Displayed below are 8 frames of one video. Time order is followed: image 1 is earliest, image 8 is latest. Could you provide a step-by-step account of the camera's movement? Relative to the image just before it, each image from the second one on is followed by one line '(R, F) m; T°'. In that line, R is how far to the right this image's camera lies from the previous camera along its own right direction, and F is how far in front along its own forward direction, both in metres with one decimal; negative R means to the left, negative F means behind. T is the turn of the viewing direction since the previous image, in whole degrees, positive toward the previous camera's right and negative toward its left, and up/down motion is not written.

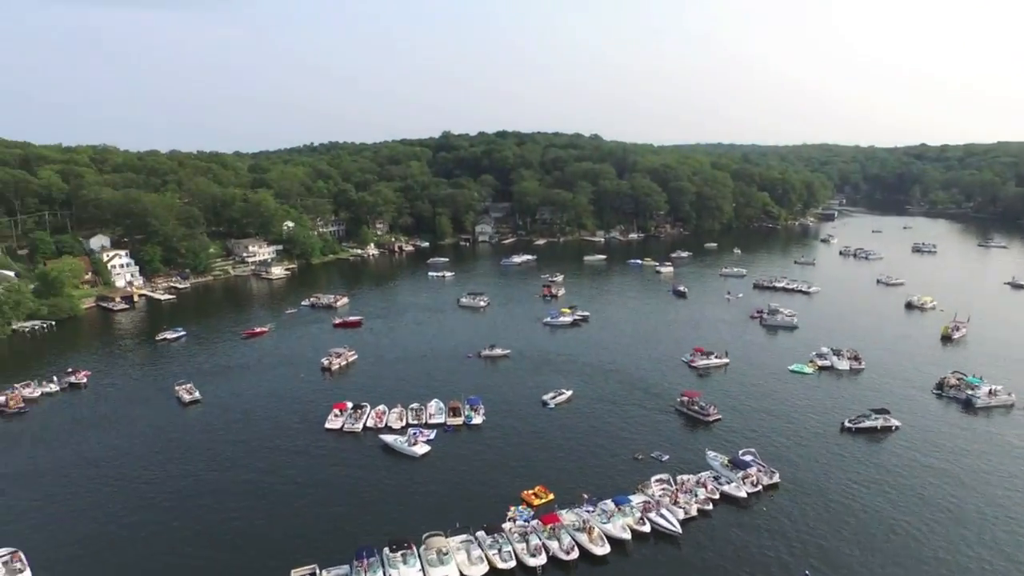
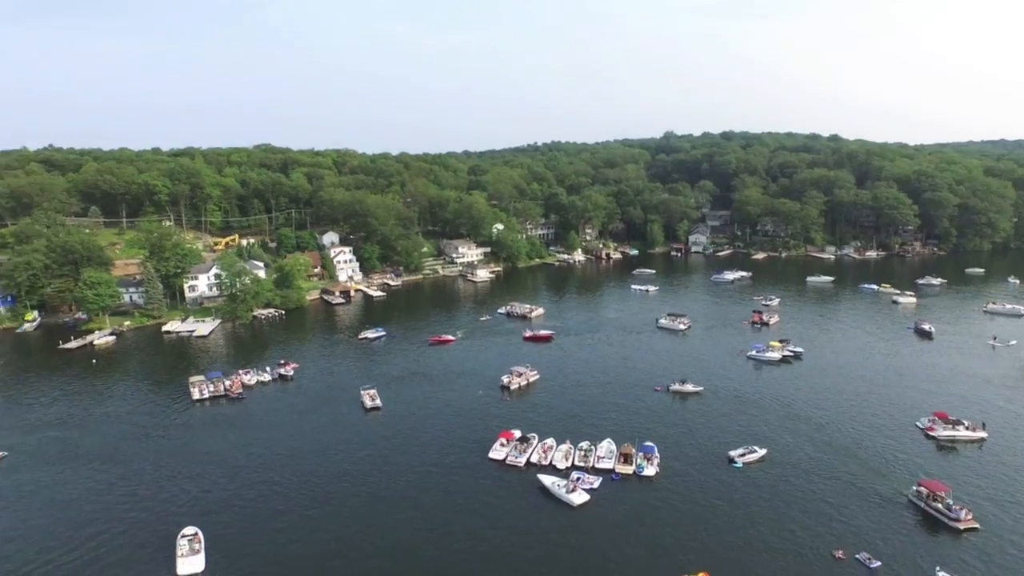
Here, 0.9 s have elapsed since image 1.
(+1.0, +2.4) m; -18°
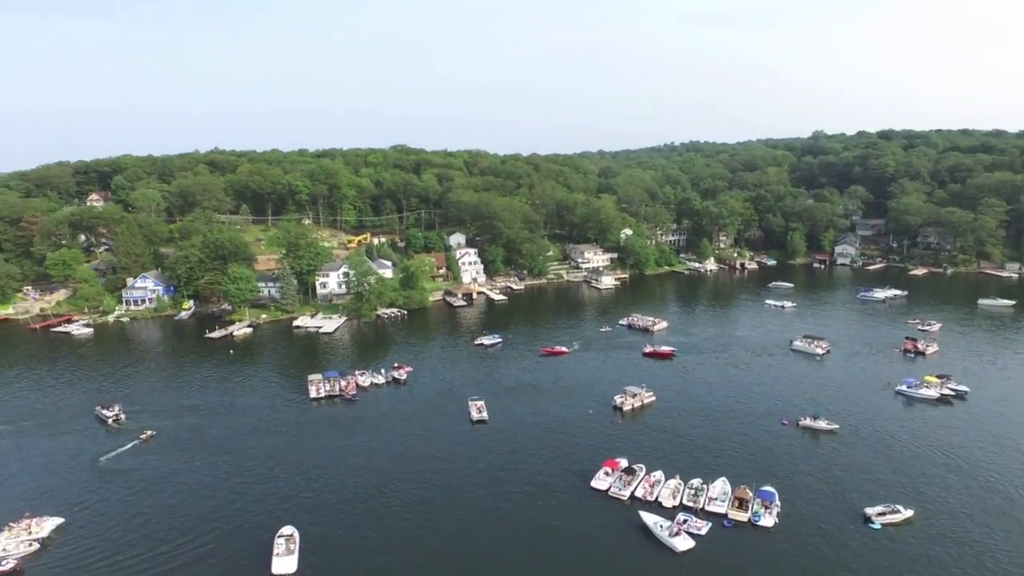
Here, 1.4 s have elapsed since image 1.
(+0.7, +1.4) m; -11°
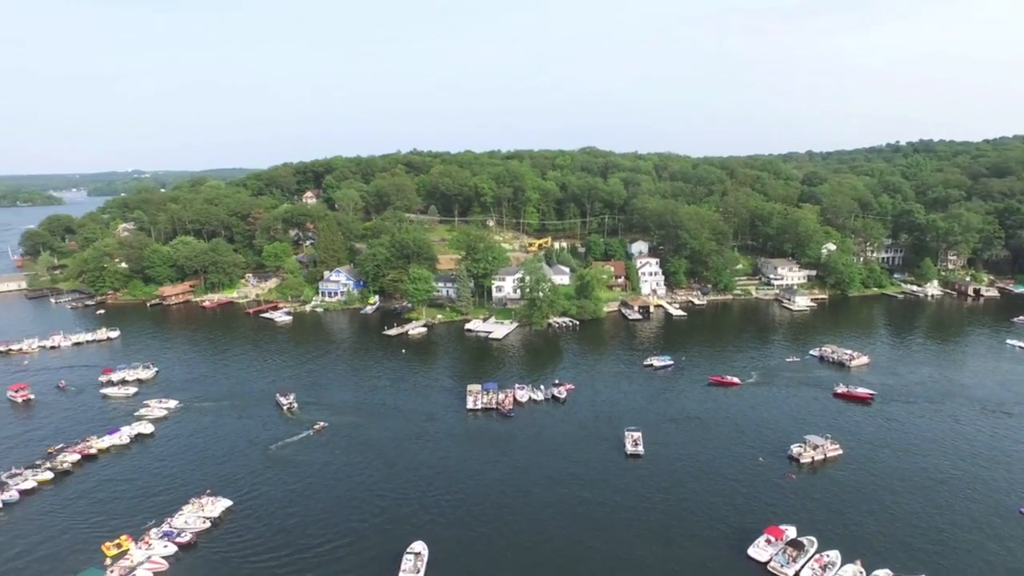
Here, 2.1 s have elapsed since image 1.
(+1.0, +2.1) m; -15°
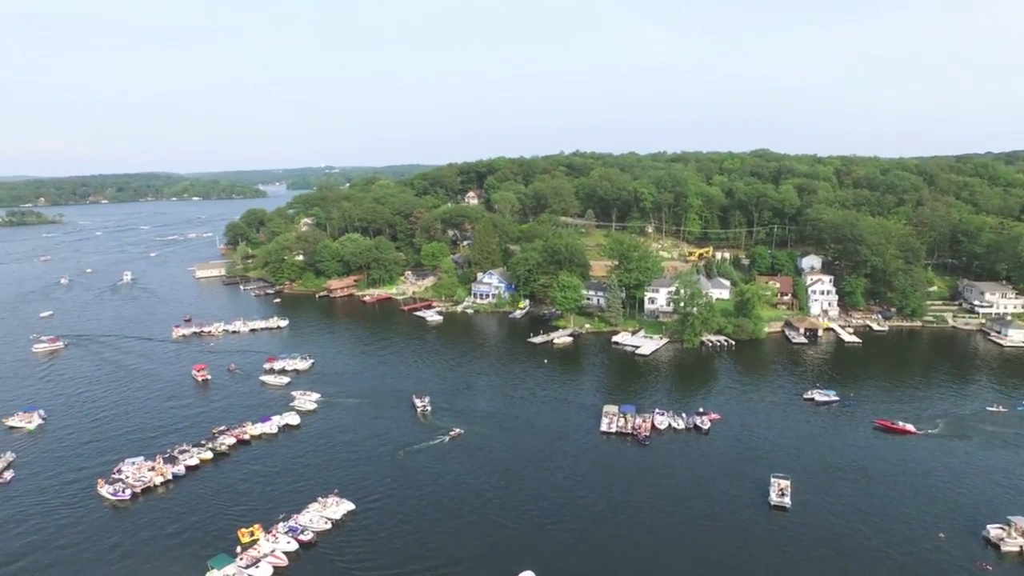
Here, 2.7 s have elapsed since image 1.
(+1.1, +2.0) m; -13°
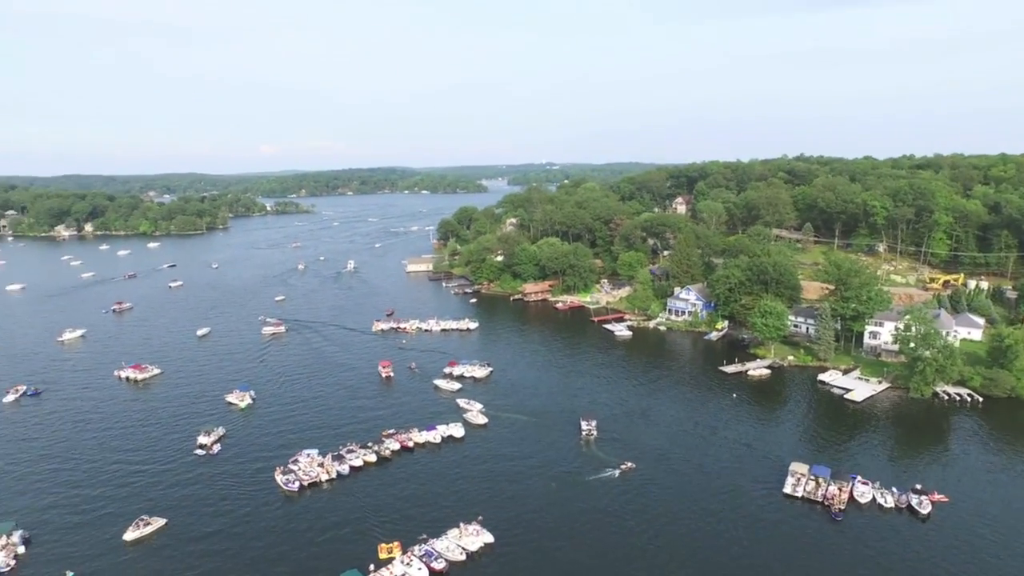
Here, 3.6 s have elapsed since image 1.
(+1.7, +2.9) m; -17°
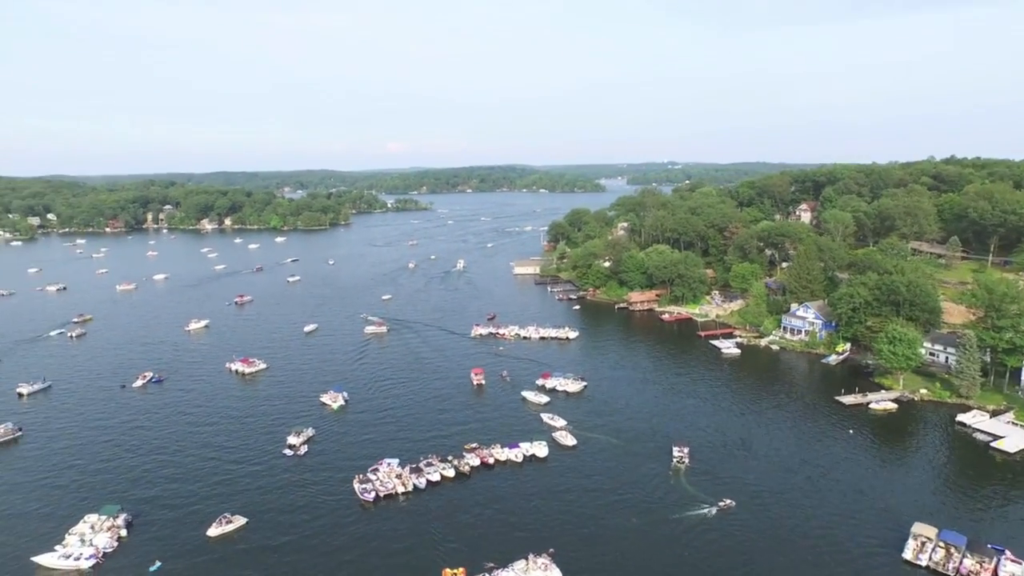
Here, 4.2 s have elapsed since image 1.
(+1.4, +1.8) m; -9°
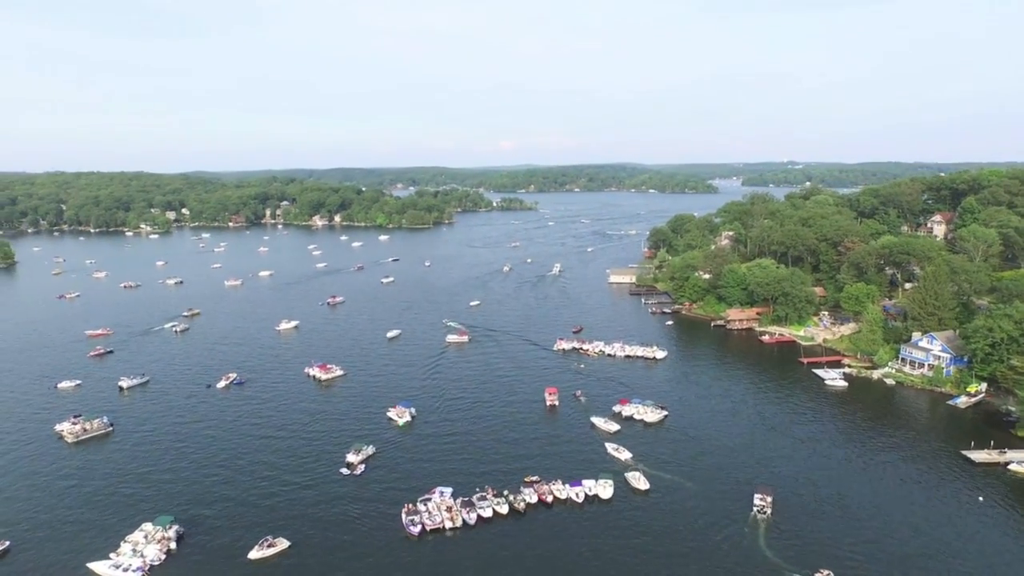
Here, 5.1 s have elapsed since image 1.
(+2.0, +2.8) m; -9°
